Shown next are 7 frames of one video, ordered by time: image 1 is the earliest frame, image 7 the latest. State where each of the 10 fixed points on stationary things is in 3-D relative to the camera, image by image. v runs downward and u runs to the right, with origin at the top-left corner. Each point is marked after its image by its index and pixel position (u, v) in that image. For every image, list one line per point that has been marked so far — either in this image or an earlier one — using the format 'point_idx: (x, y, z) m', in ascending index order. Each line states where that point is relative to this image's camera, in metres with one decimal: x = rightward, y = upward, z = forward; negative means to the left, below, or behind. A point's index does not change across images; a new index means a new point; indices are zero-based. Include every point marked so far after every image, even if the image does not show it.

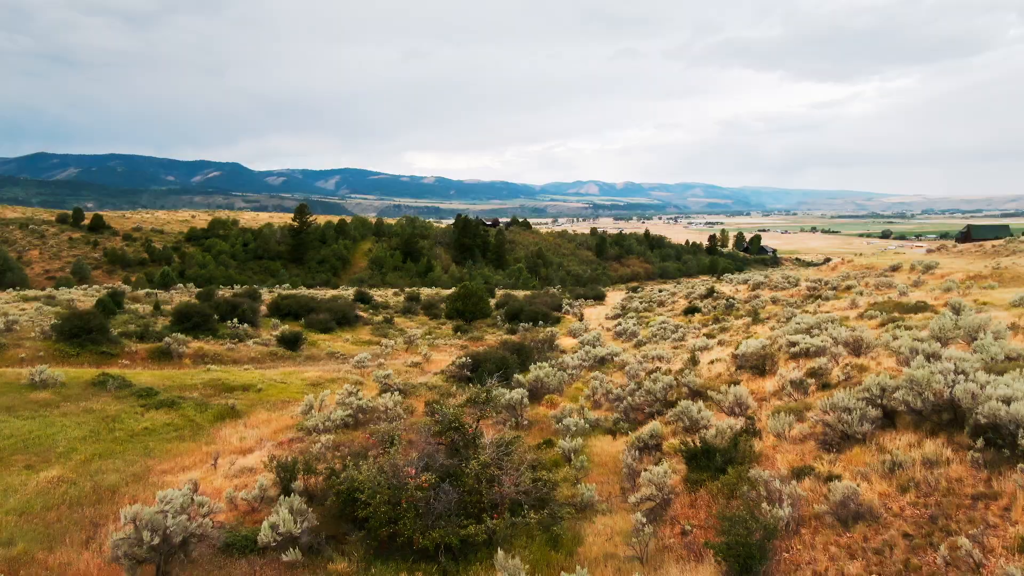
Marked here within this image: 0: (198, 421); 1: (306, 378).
0: (-4.8, -2.0, +12.5) m
1: (-4.3, -1.9, +17.3) m
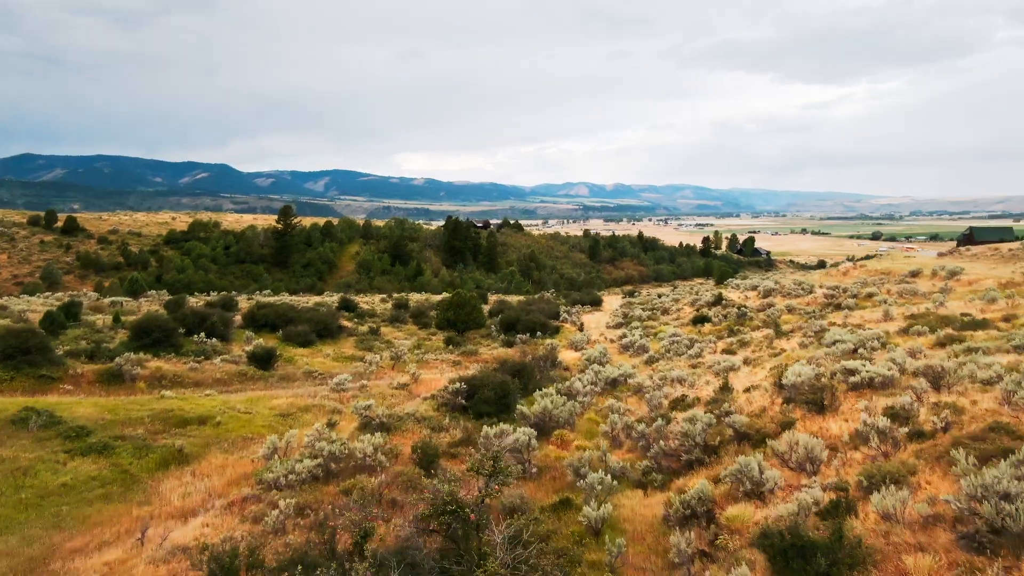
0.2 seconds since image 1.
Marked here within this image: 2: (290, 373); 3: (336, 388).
0: (-4.7, -2.3, +10.2) m
1: (-4.3, -2.2, +15.0) m
2: (-5.2, -2.0, +19.4) m
3: (-3.7, -2.1, +17.4) m
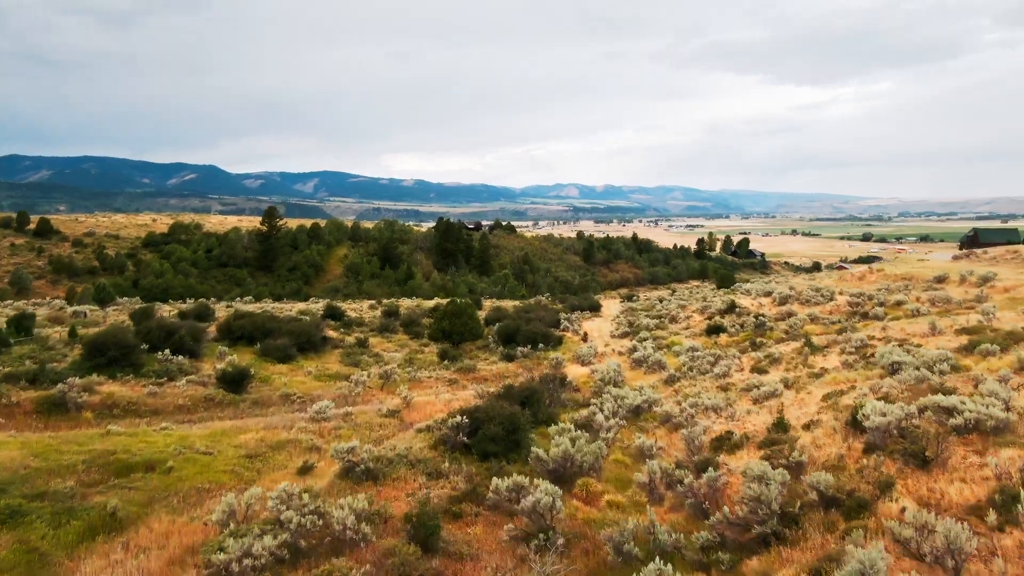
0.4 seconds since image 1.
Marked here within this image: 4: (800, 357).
0: (-4.5, -2.5, +7.9) m
1: (-4.1, -2.4, +12.7) m
2: (-5.1, -2.2, +17.1) m
3: (-3.6, -2.3, +15.1) m
4: (+6.5, -1.6, +18.8) m
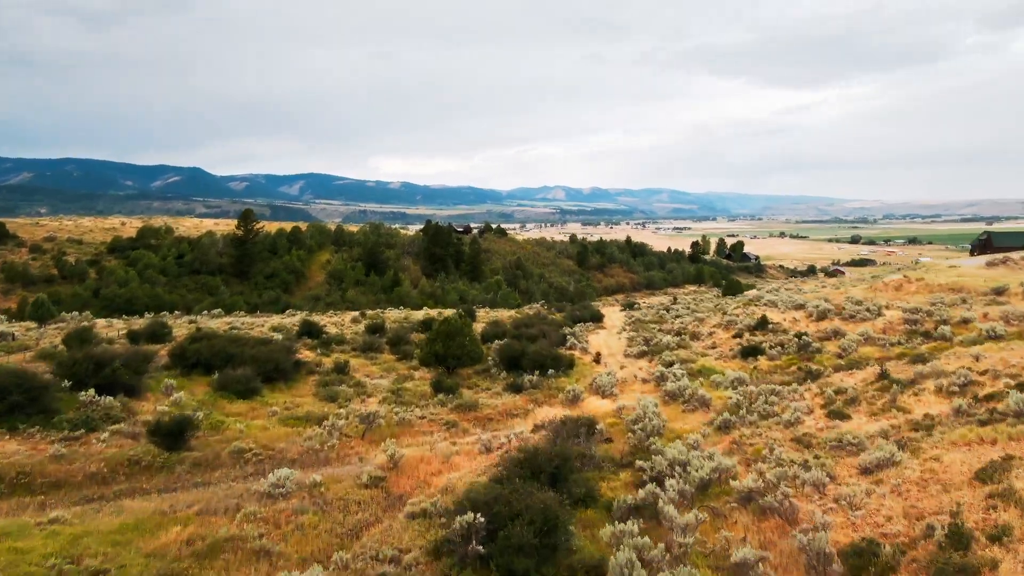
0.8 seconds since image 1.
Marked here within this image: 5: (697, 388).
0: (-4.0, -2.9, +4.1) m
1: (-3.8, -2.8, +8.9) m
2: (-4.8, -2.7, +13.3) m
3: (-3.3, -2.7, +11.3) m
4: (+6.8, -2.0, +15.1) m
5: (+4.2, -2.3, +18.9) m
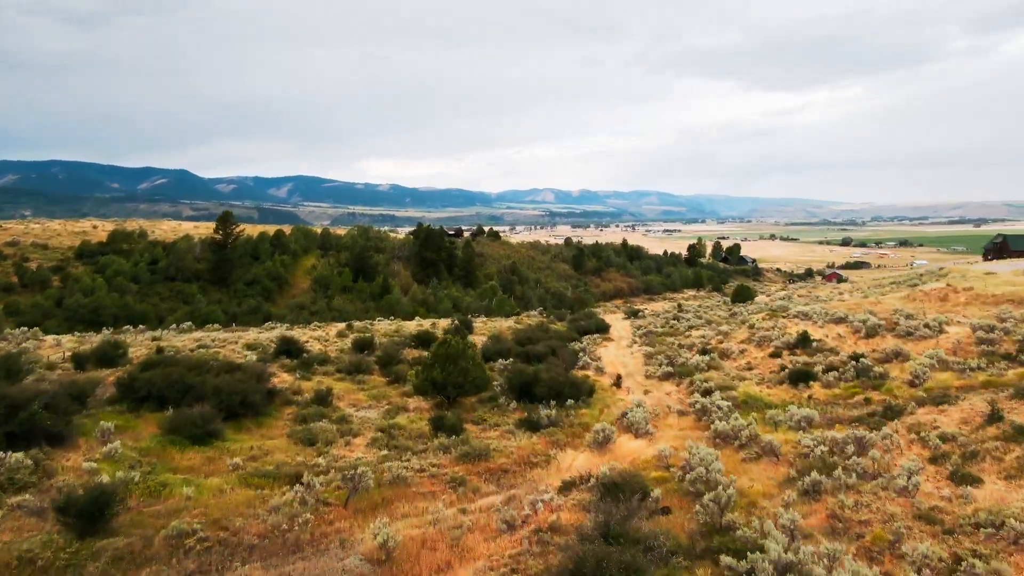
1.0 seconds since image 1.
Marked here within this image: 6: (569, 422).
0: (-3.5, -3.2, +0.7) m
1: (-3.3, -3.1, +5.5) m
2: (-4.4, -3.0, +9.9) m
3: (-2.8, -3.1, +7.9) m
4: (+7.1, -2.3, +11.9) m
5: (+4.5, -2.6, +15.7) m
6: (+1.2, -2.7, +17.3) m
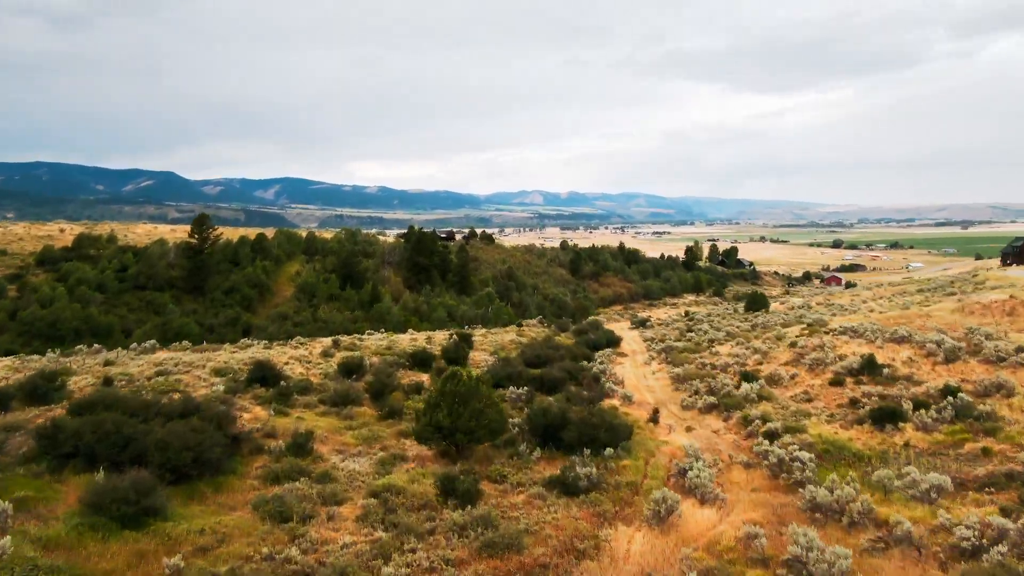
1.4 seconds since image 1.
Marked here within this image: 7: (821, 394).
0: (-2.8, -3.6, -3.0) m
1: (-2.7, -3.5, +1.8) m
2: (-3.9, -3.4, +6.2) m
3: (-2.2, -3.4, +4.2) m
4: (+7.7, -2.7, +8.3) m
5: (+5.0, -3.0, +12.0) m
6: (+1.6, -3.1, +13.6) m
7: (+7.4, -2.5, +20.0) m
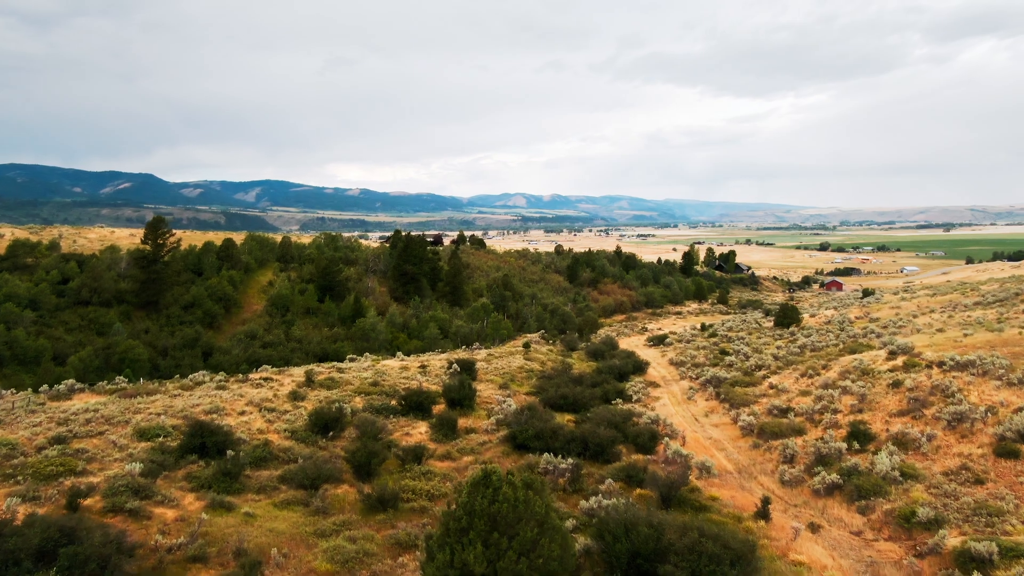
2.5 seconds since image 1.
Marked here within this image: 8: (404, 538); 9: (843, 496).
0: (-1.6, -4.1, -9.1) m
1: (-1.6, -4.0, -4.2) m
2: (-2.8, -3.9, +0.1) m
3: (-1.2, -4.0, -1.9) m
4: (+8.7, -3.2, +2.5) m
5: (+5.9, -3.6, +6.2) m
6: (+2.5, -3.7, +7.7) m
7: (+8.1, -3.1, +14.2) m
8: (-1.7, -3.8, +12.9) m
9: (+5.7, -3.5, +14.6) m
